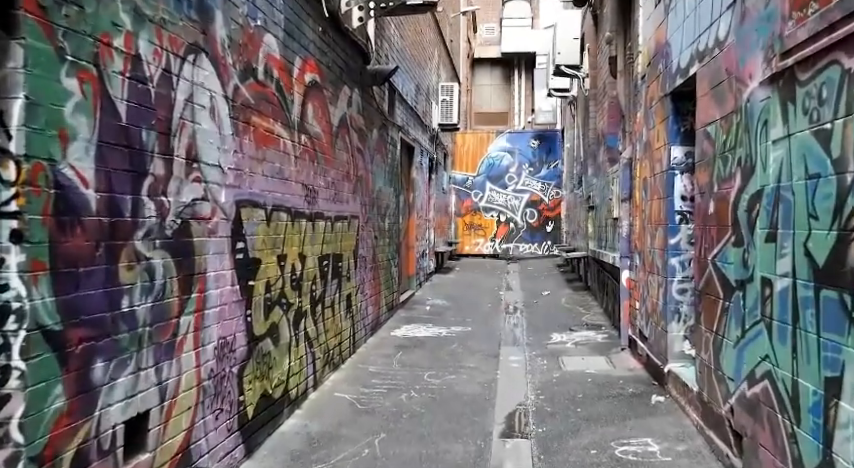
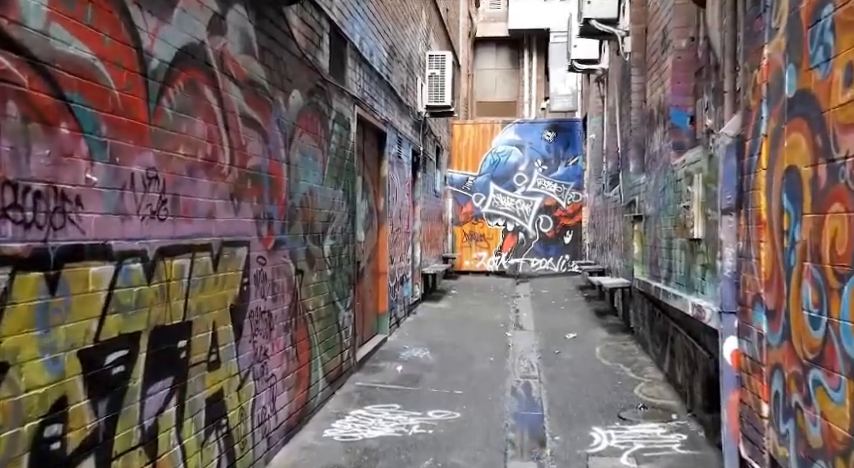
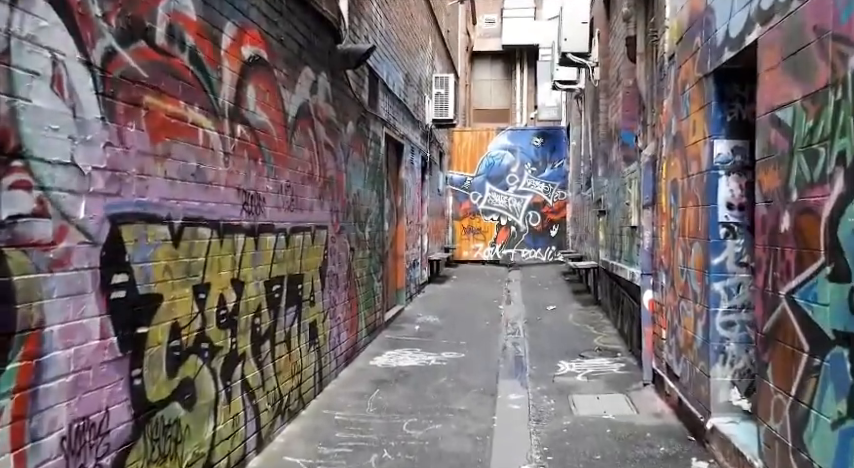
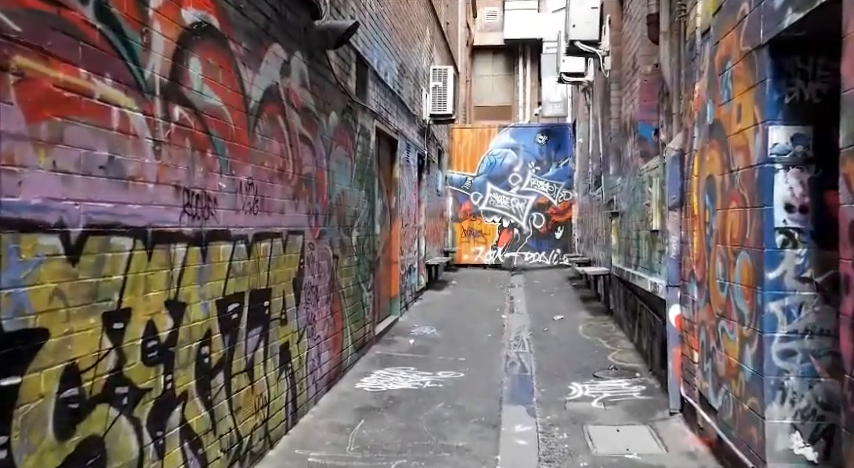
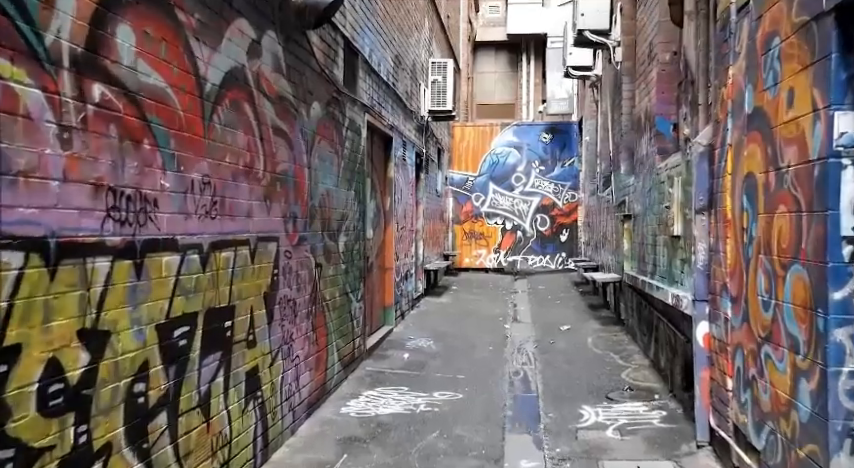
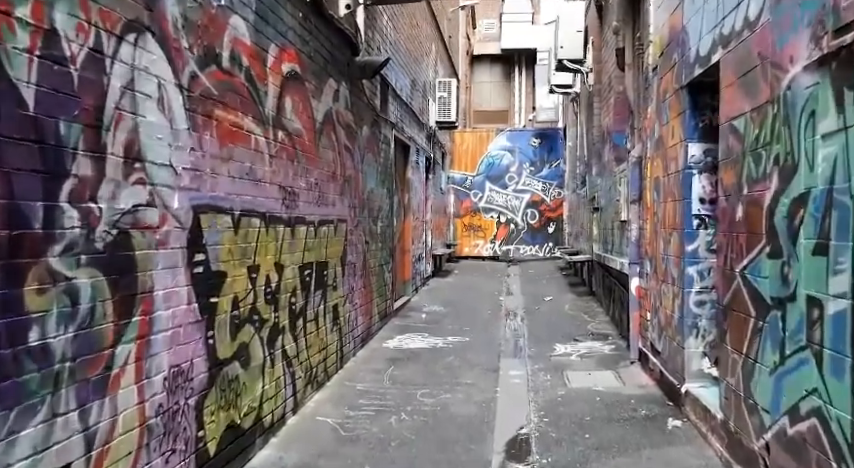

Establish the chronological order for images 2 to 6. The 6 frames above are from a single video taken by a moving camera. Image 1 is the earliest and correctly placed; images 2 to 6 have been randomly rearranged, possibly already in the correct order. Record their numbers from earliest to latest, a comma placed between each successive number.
6, 3, 4, 5, 2
